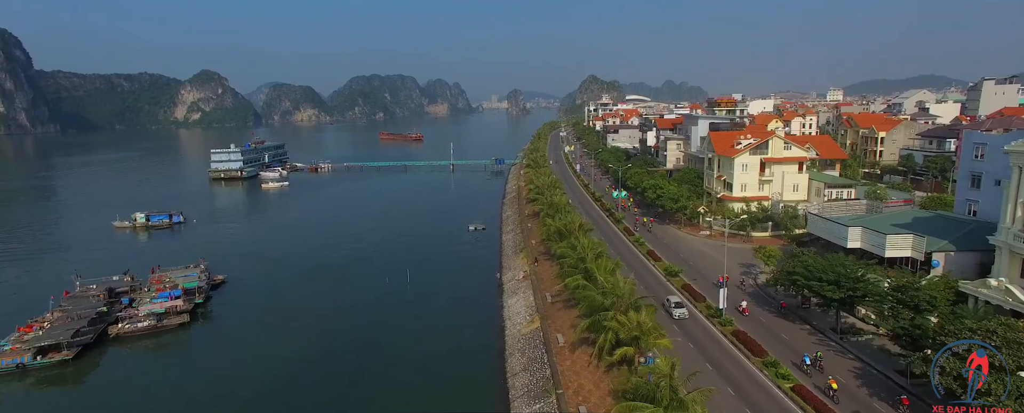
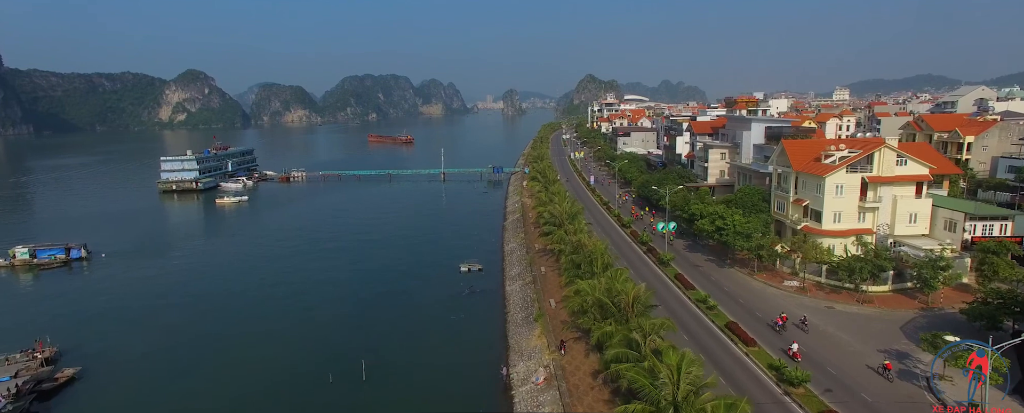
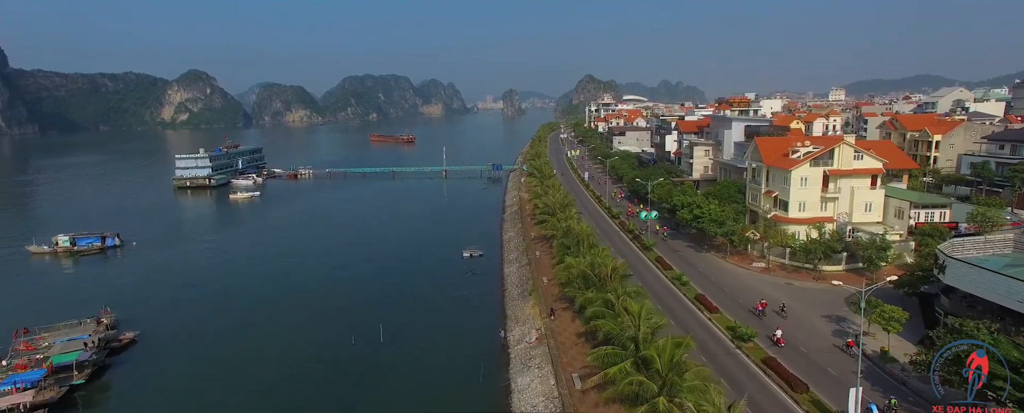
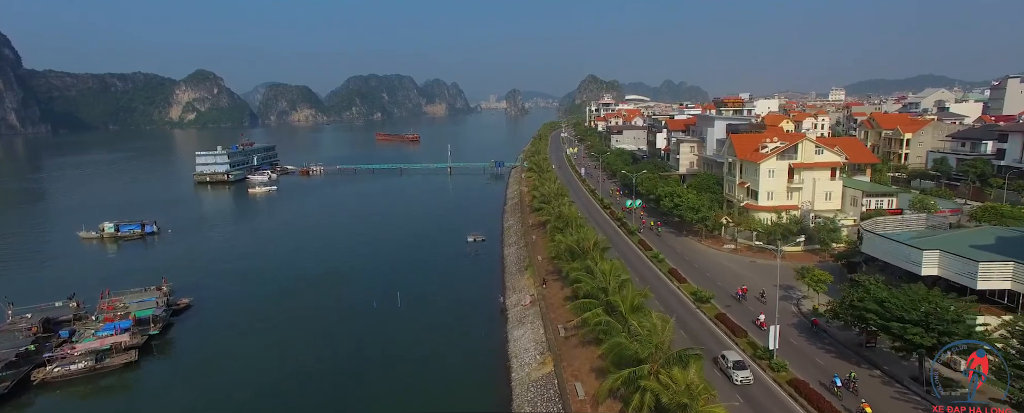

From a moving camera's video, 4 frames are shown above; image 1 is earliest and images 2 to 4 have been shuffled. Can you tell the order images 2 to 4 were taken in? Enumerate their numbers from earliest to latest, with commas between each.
4, 3, 2
